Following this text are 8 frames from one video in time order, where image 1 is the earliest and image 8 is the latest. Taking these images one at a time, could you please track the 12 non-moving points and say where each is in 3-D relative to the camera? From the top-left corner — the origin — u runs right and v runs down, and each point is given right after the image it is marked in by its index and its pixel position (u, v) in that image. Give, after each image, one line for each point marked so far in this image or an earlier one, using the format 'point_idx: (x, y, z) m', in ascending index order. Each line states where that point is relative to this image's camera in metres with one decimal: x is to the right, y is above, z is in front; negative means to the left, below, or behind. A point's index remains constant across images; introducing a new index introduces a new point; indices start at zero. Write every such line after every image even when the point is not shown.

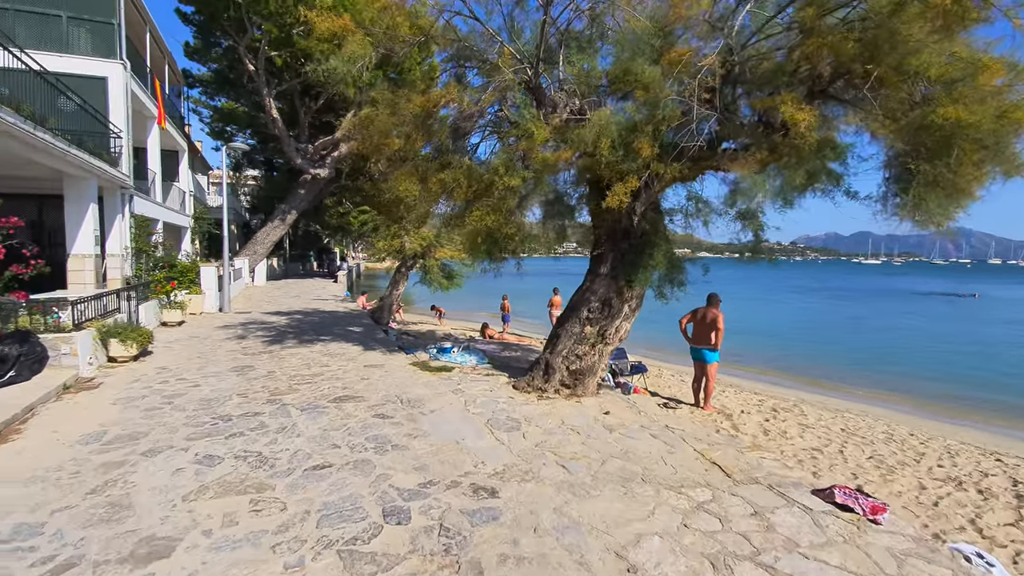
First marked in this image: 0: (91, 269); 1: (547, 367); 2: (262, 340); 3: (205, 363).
0: (-10.4, +0.5, +12.1) m
1: (+0.5, -1.2, +7.1) m
2: (-5.5, -1.1, +10.8) m
3: (-5.3, -1.3, +8.5) m
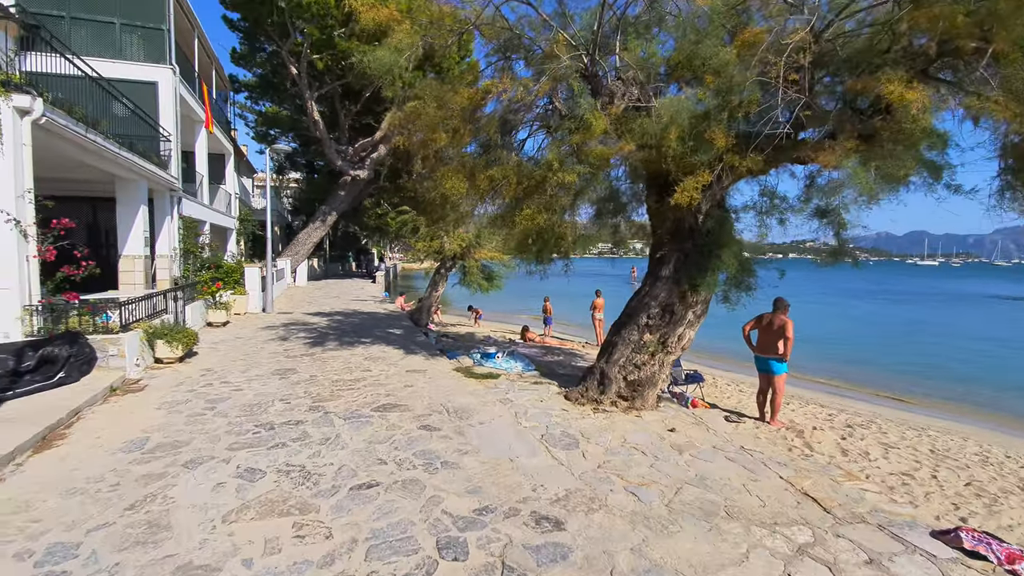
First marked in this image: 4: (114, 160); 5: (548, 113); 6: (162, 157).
0: (-9.3, +0.5, +12.3) m
1: (+1.2, -1.2, +6.6) m
2: (-4.5, -1.2, +10.6) m
3: (-4.5, -1.3, +8.4) m
4: (-8.8, +2.8, +10.8) m
5: (+0.5, +2.5, +7.1) m
6: (-10.2, +3.8, +14.4) m
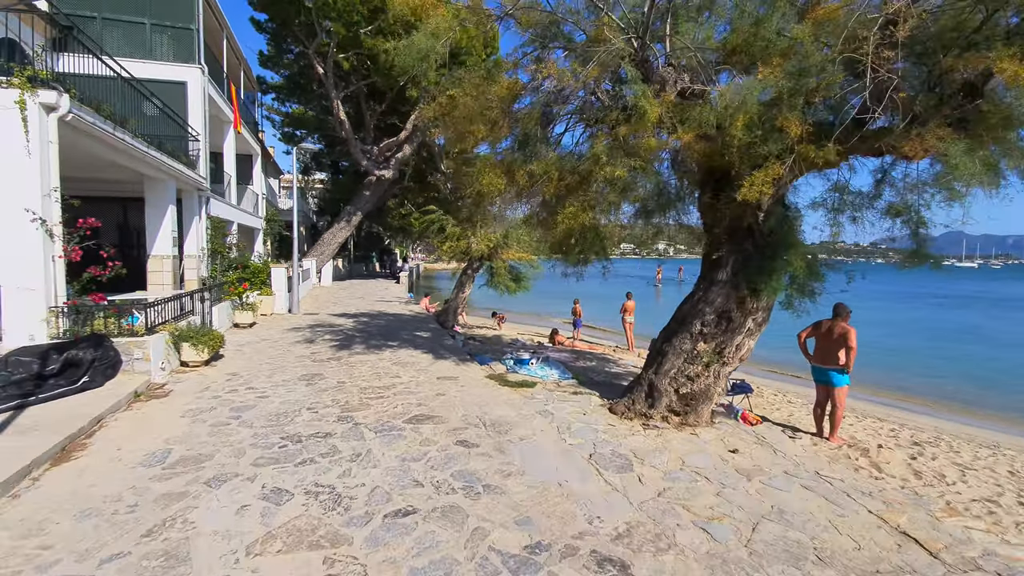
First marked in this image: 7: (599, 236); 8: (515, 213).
0: (-8.5, +0.4, +12.2) m
1: (+1.7, -1.3, +6.0) m
2: (-3.8, -1.2, +10.3) m
3: (-3.9, -1.3, +8.1) m
4: (-8.1, +2.8, +10.7) m
5: (+1.0, +2.5, +6.6) m
6: (-9.4, +3.8, +14.3) m
7: (+1.2, +0.7, +6.6) m
8: (+0.1, +1.1, +7.5) m
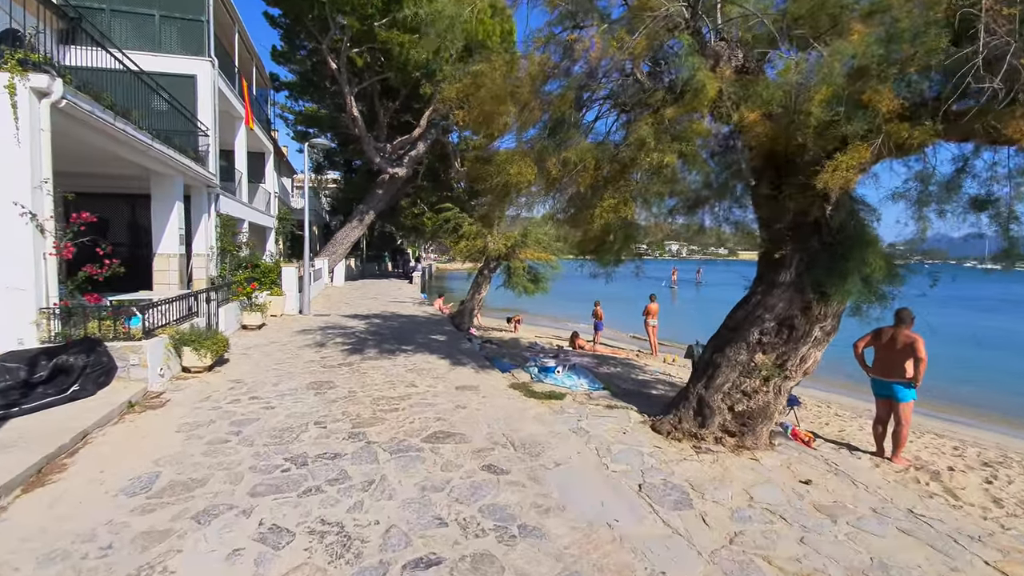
0: (-8.0, +0.5, +11.7) m
1: (+2.0, -1.3, +5.3) m
2: (-3.4, -1.2, +9.8) m
3: (-3.5, -1.4, +7.5) m
4: (-7.6, +2.8, +10.3) m
5: (+1.4, +2.4, +5.9) m
6: (-8.8, +3.8, +13.9) m
7: (+1.6, +0.7, +5.9) m
8: (+0.4, +1.1, +6.9) m
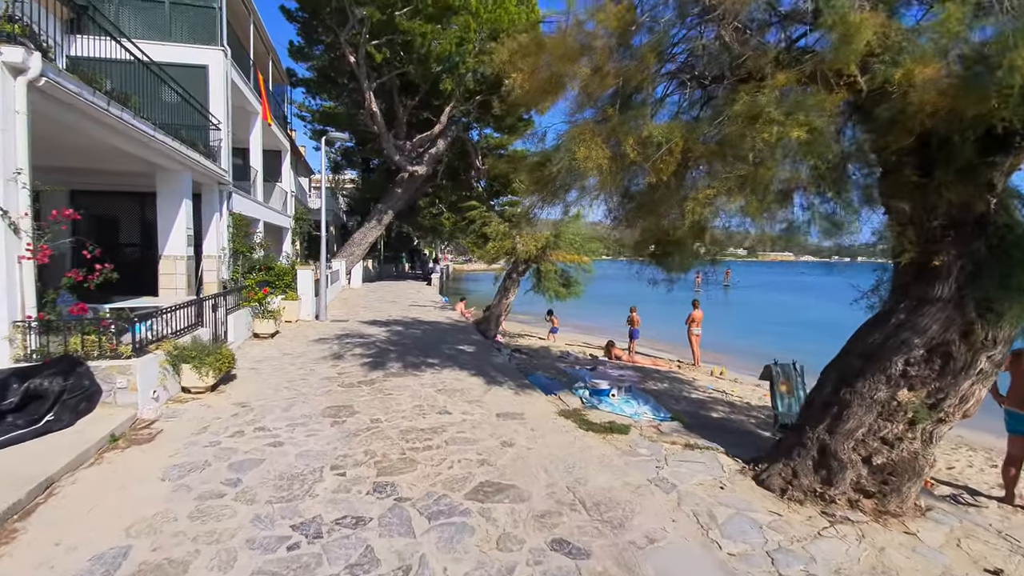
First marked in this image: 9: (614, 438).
0: (-7.3, +0.3, +10.8) m
1: (+2.6, -1.4, +4.1) m
2: (-2.7, -1.3, +8.7) m
3: (-2.9, -1.5, +6.5) m
4: (-6.9, +2.7, +9.4) m
5: (+2.0, +2.3, +4.8) m
6: (-8.0, +3.7, +13.0) m
7: (+2.2, +0.5, +4.7) m
8: (+1.1, +1.0, +5.7) m
9: (+1.1, -1.6, +5.3) m
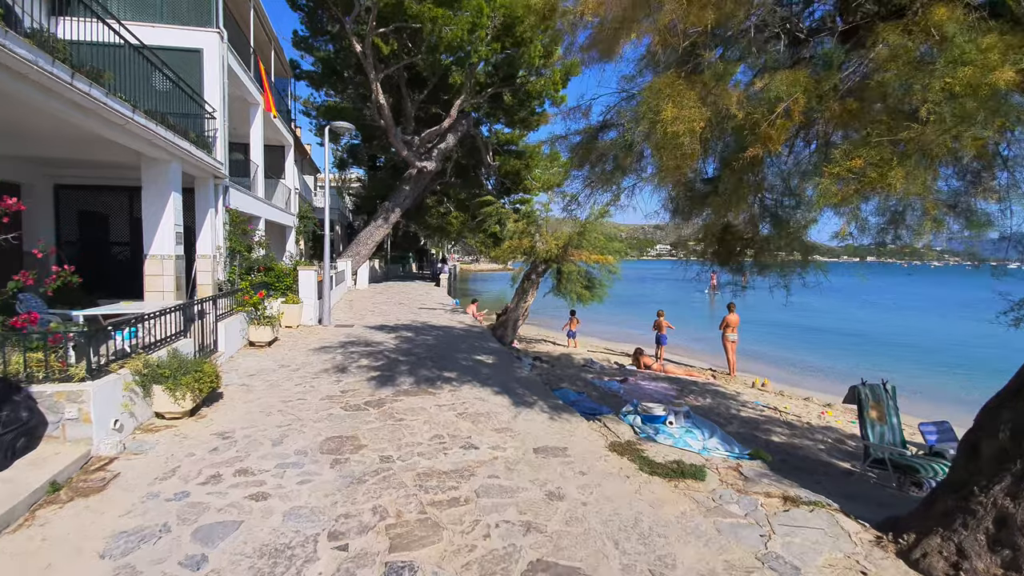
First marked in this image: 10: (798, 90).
0: (-6.8, +0.3, +9.8) m
1: (+3.0, -1.5, +3.0) m
2: (-2.3, -1.4, +7.6) m
3: (-2.5, -1.5, +5.4) m
4: (-6.4, +2.7, +8.3) m
5: (+2.4, +2.3, +3.6) m
6: (-7.5, +3.6, +12.0) m
7: (+2.6, +0.5, +3.6) m
8: (+1.5, +0.9, +4.6) m
9: (+1.5, -1.7, +4.2) m
10: (+1.9, +1.3, +3.5) m
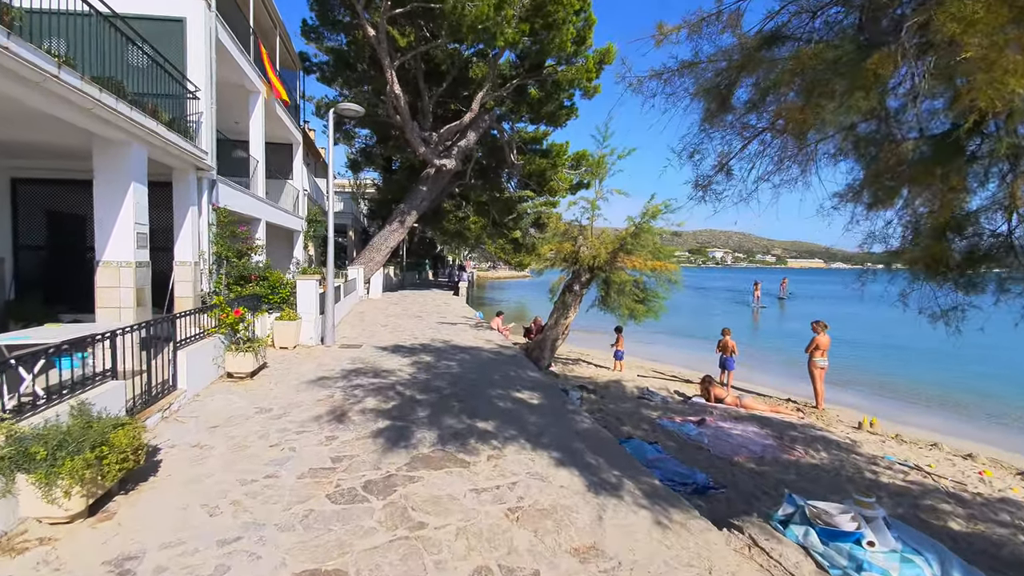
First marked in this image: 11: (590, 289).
0: (-6.0, 0.0, +7.8) m
1: (+3.5, -1.6, +0.7) m
2: (-1.6, -1.6, +5.5) m
3: (-1.9, -1.7, +3.3) m
4: (-5.7, +2.4, +6.4) m
5: (+3.0, +2.1, +1.4) m
6: (-6.6, +3.4, +10.1) m
7: (+3.1, +0.3, +1.3) m
8: (+2.1, +0.8, +2.4) m
9: (+2.1, -1.9, +1.9) m
10: (+2.5, +1.2, +1.3) m
11: (+1.9, 0.0, +11.8) m
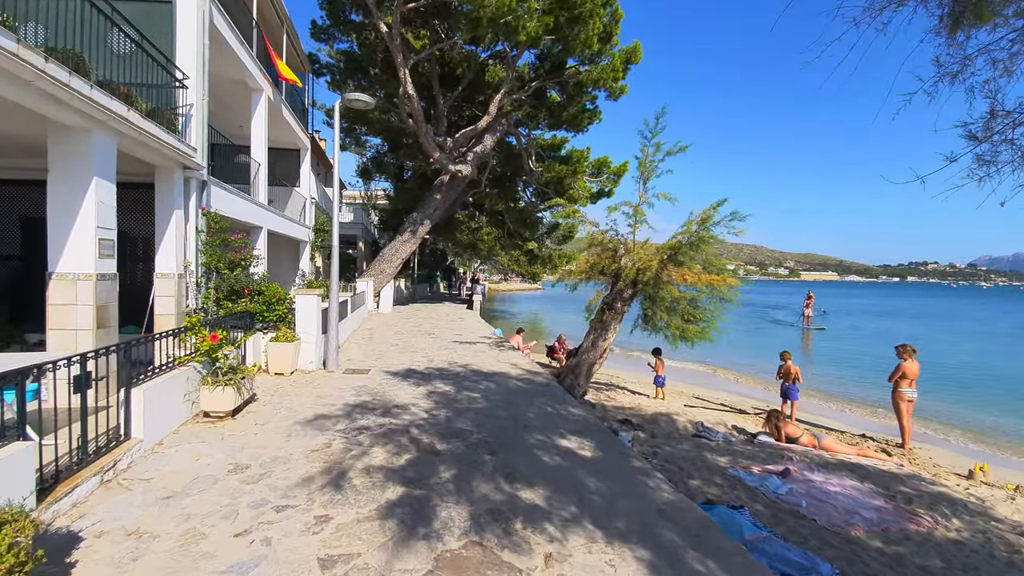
0: (-5.5, -0.2, +6.5) m
1: (+3.9, -1.7, -0.9) m
2: (-1.1, -1.8, +4.1) m
3: (-1.4, -1.8, +1.8) m
4: (-5.2, +2.2, +5.1) m
5: (+3.4, +2.0, -0.1) m
6: (-6.1, +3.1, +8.8) m
7: (+3.5, +0.2, -0.1) m
8: (+2.5, +0.6, +0.9) m
9: (+2.5, -2.0, +0.4) m
10: (+2.9, +1.1, -0.2) m
11: (+2.5, -0.3, +10.3) m
